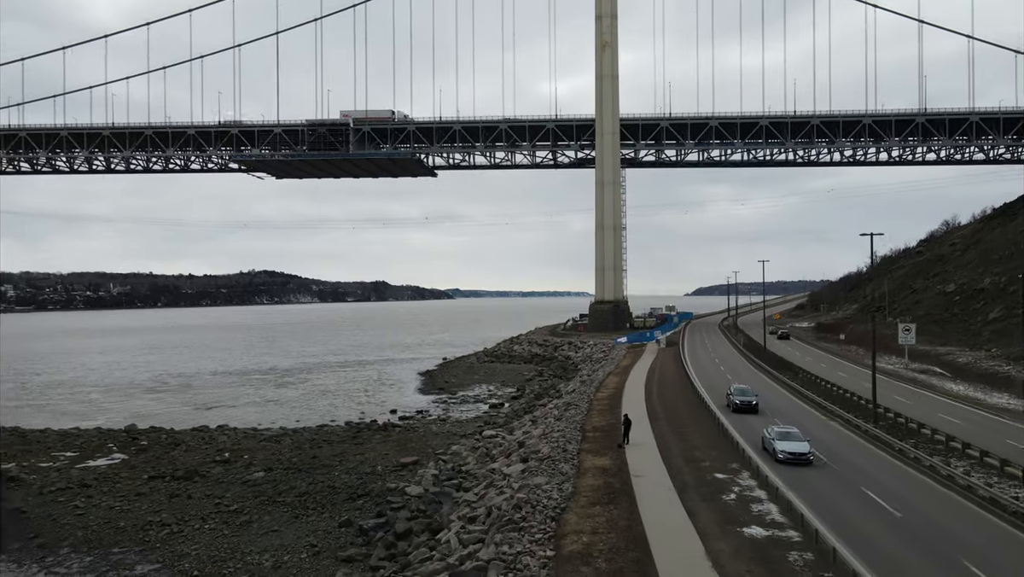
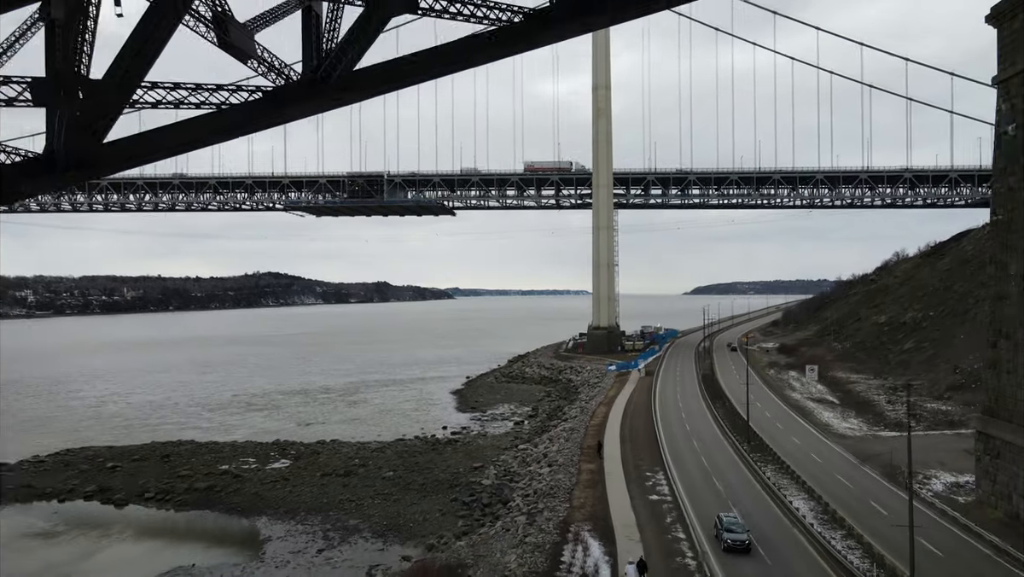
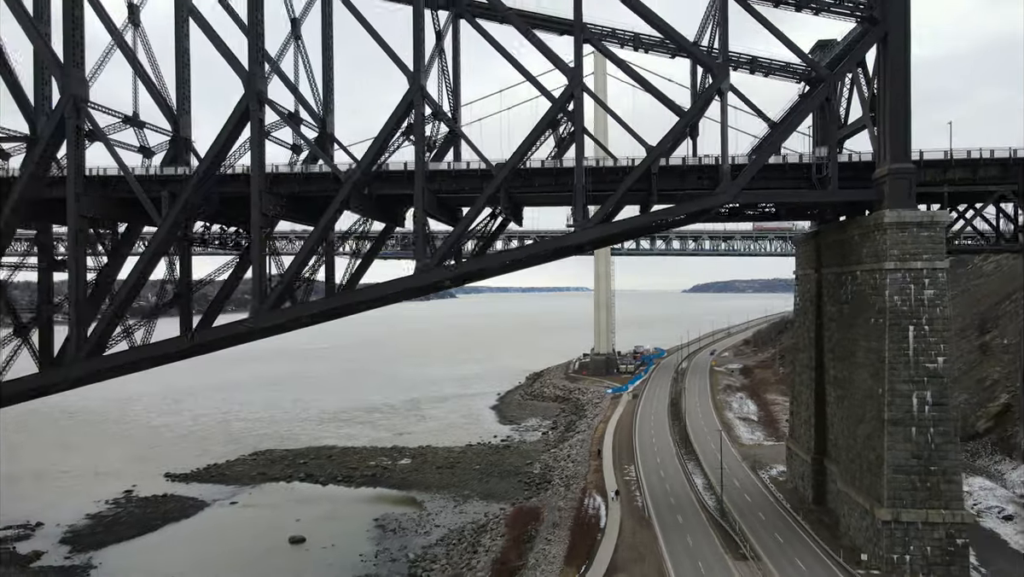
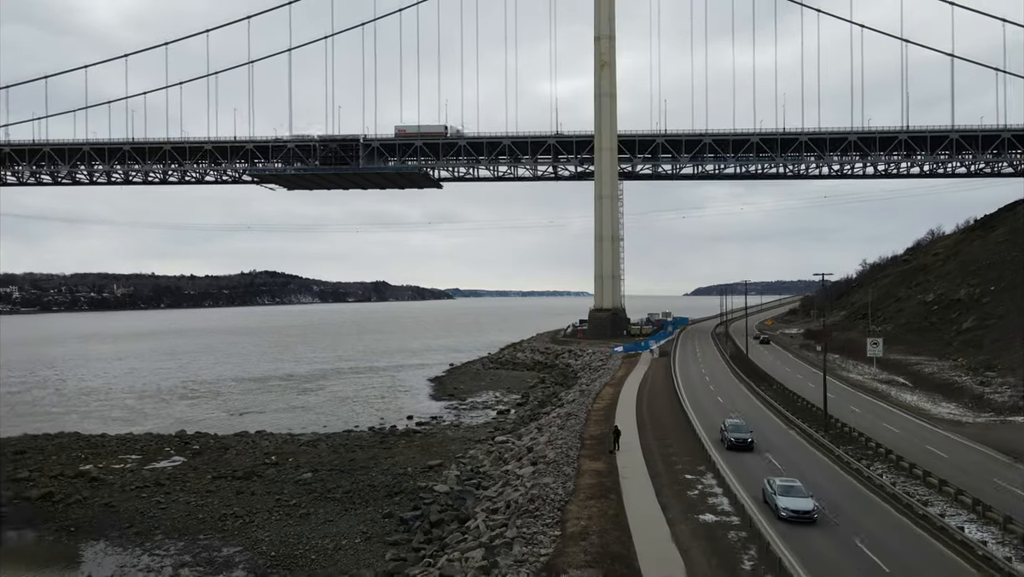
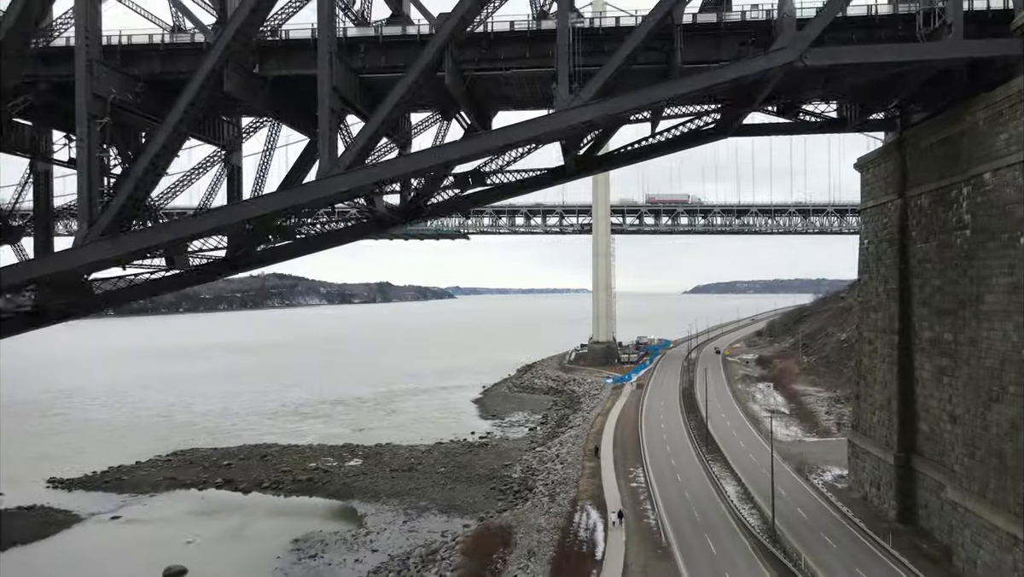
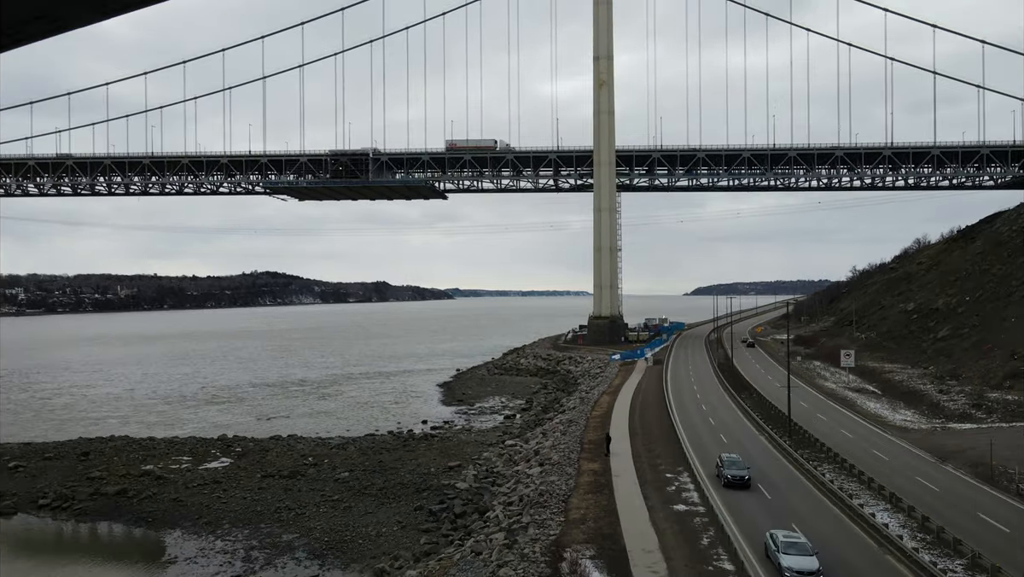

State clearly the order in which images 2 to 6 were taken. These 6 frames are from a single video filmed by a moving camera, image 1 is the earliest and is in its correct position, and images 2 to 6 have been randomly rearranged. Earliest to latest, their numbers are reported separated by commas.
4, 6, 2, 5, 3
